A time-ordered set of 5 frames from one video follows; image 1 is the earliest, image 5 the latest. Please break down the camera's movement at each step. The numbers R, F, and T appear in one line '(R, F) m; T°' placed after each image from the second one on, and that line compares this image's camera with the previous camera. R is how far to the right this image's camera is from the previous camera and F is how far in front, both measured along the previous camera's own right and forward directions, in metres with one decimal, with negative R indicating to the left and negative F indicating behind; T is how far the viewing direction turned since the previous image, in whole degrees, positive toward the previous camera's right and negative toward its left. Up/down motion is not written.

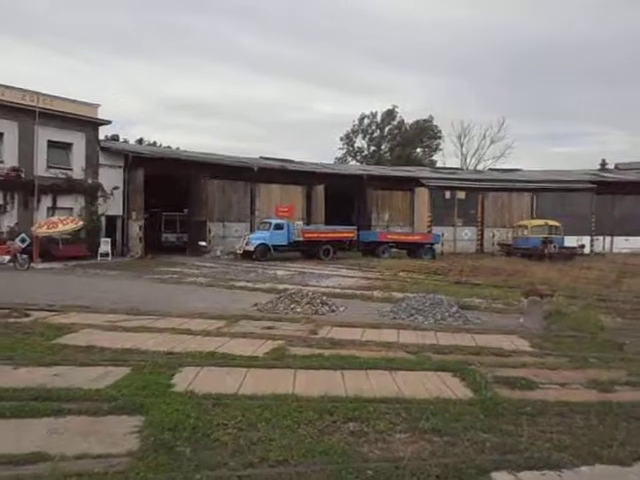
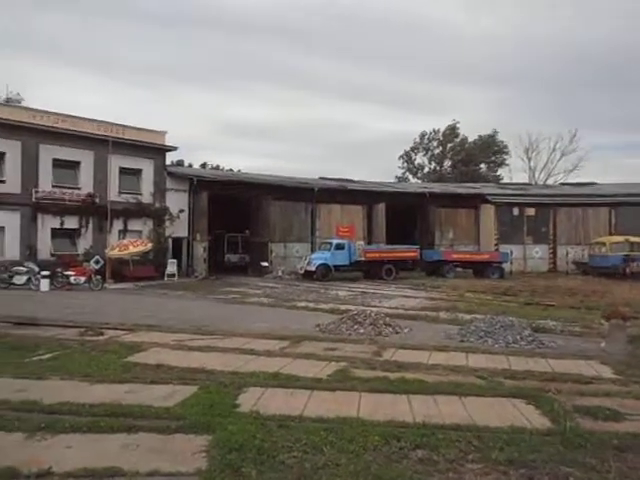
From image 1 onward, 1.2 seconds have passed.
(-0.1, +0.1) m; -6°
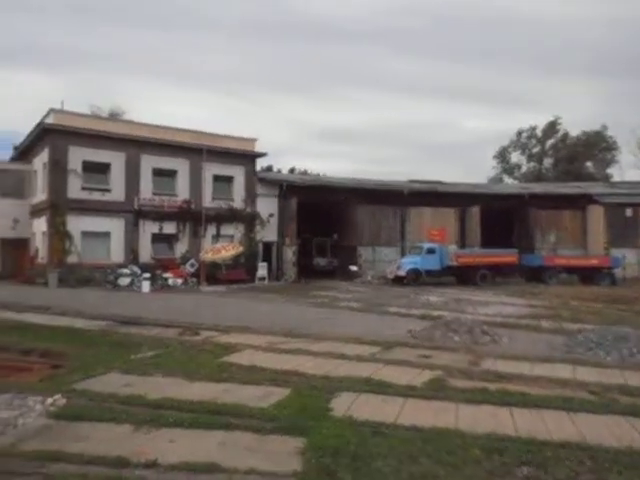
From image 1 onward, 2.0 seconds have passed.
(-0.3, +0.1) m; -9°
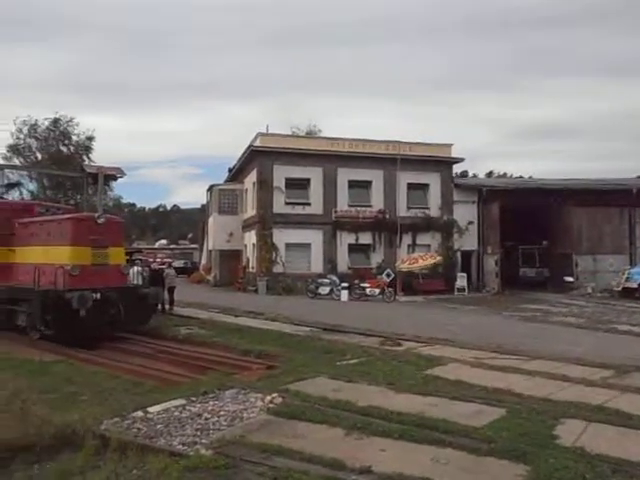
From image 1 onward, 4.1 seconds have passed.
(-0.7, +0.1) m; -20°
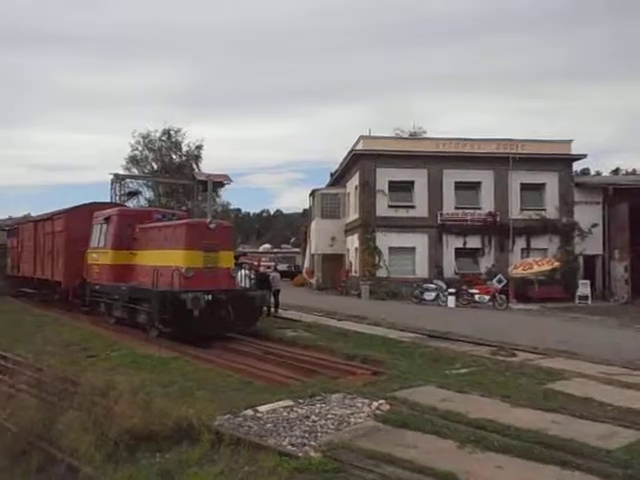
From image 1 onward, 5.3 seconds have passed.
(-0.3, +0.1) m; -11°
